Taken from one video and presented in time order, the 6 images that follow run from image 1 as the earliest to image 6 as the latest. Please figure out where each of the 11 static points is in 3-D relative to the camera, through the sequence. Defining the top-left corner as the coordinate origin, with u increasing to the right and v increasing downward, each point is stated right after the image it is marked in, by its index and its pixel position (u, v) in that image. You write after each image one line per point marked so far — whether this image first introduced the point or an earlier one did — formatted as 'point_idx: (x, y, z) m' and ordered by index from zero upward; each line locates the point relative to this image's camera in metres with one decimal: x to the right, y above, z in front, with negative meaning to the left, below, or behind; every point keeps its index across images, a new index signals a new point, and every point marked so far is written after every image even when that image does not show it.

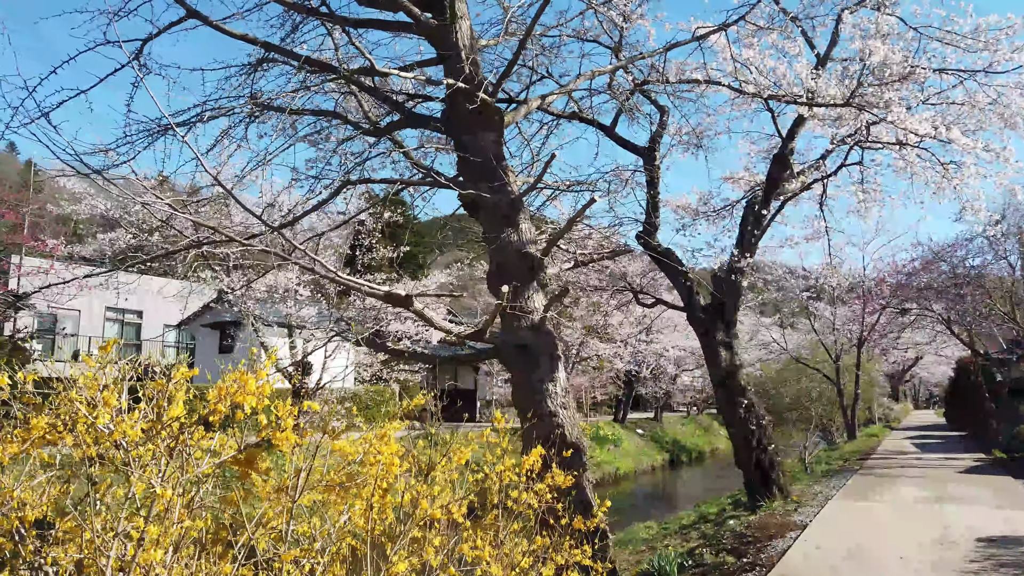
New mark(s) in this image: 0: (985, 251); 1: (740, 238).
0: (+7.1, +0.5, +10.1) m
1: (+2.3, +0.5, +6.8) m
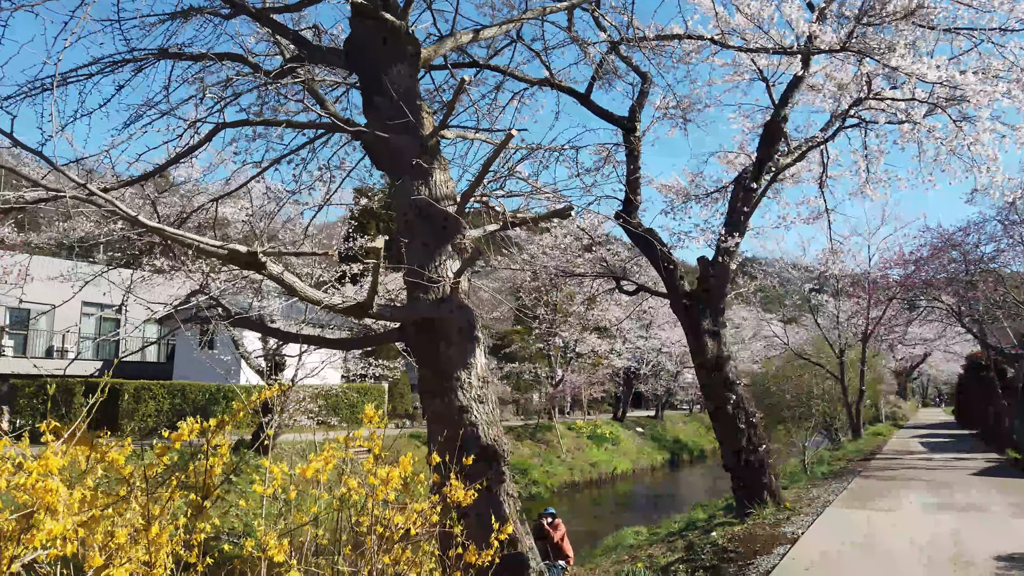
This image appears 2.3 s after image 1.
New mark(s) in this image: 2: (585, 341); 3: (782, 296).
0: (+6.8, +0.7, +9.4) m
1: (+2.0, +0.6, +6.1) m
2: (+2.1, -1.5, +19.3) m
3: (+6.1, -0.2, +15.1) m
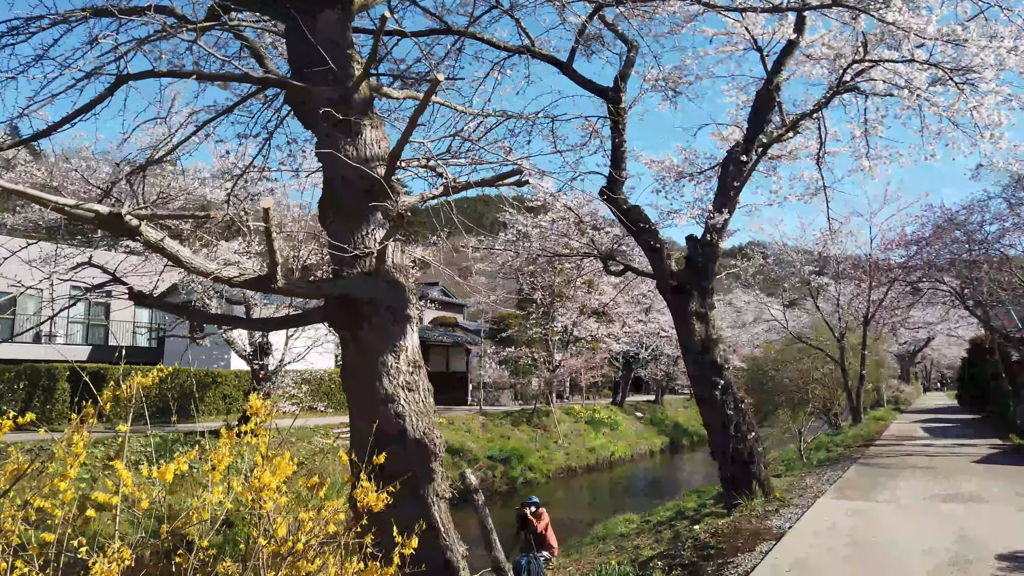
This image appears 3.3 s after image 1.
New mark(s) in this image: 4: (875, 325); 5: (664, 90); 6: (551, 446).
0: (+6.6, +1.0, +9.1) m
1: (+1.8, +0.8, +5.8) m
2: (+2.0, -1.1, +19.0) m
3: (+5.9, +0.2, +14.8) m
4: (+8.6, -0.9, +15.9) m
5: (+1.6, +2.0, +6.9) m
6: (+1.0, -4.1, +17.4) m
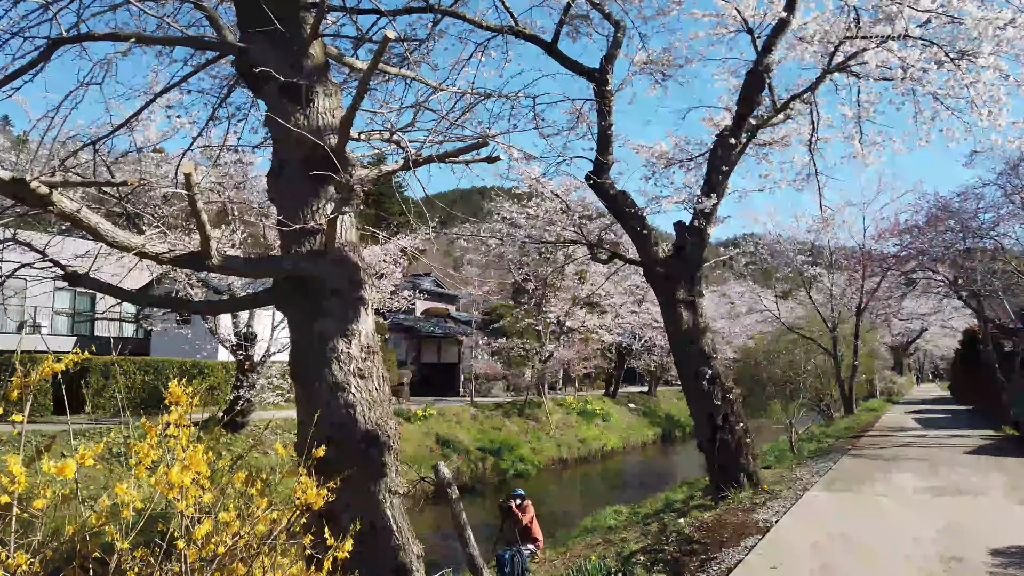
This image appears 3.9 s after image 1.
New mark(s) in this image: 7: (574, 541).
0: (+6.5, +1.1, +9.0) m
1: (+1.6, +0.9, +5.6) m
2: (+1.8, -0.8, +18.9) m
3: (+5.7, +0.4, +14.7) m
4: (+8.4, -0.7, +15.8) m
5: (+1.4, +2.1, +6.7) m
6: (+0.8, -3.9, +17.3) m
7: (+0.7, -2.8, +7.4) m
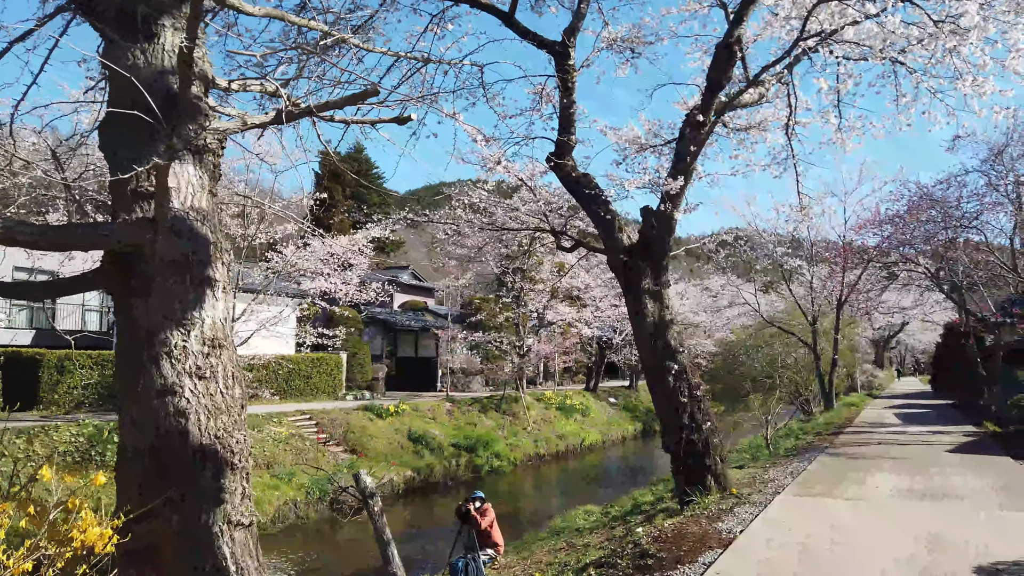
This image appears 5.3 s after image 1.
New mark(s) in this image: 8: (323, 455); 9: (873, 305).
0: (+6.0, +1.2, +8.7) m
1: (+1.3, +1.0, +5.2) m
2: (+1.1, -0.6, +18.5) m
3: (+5.2, +0.6, +14.4) m
4: (+7.8, -0.5, +15.6) m
5: (+1.0, +2.2, +6.3) m
6: (+0.2, -3.7, +17.0) m
7: (+0.3, -2.7, +7.0) m
8: (-3.5, -3.1, +12.3) m
9: (+8.0, -0.4, +14.8) m
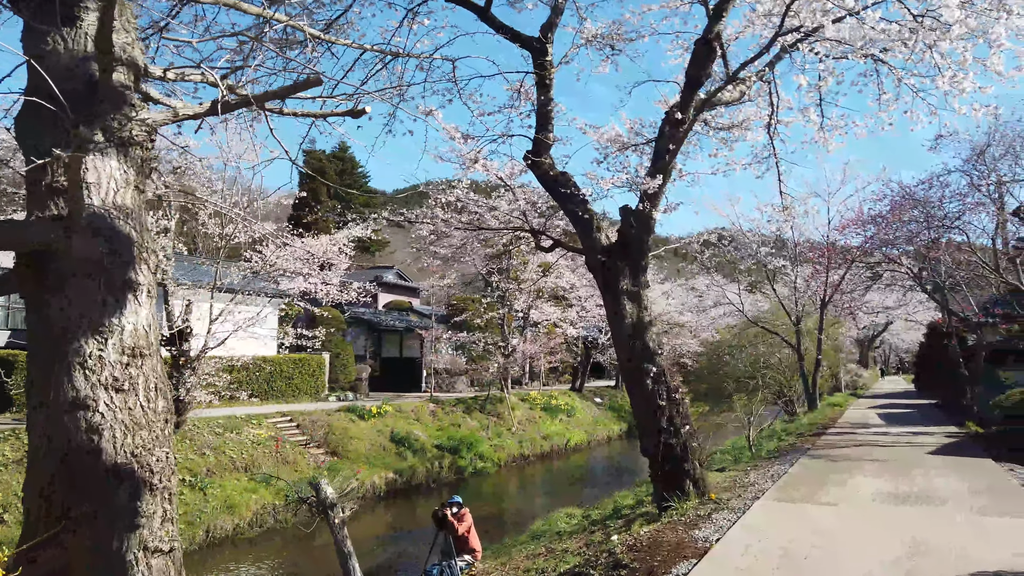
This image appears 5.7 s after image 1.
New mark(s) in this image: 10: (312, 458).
0: (+5.8, +1.2, +8.7) m
1: (+1.1, +1.0, +5.1) m
2: (+0.7, -0.6, +18.4) m
3: (+4.8, +0.6, +14.4) m
4: (+7.5, -0.5, +15.6) m
5: (+0.8, +2.2, +6.2) m
6: (-0.2, -3.7, +16.9) m
7: (+0.1, -2.7, +6.9) m
8: (-3.8, -3.1, +12.1) m
9: (+7.6, -0.4, +14.8) m
10: (-3.7, -3.1, +12.3) m
